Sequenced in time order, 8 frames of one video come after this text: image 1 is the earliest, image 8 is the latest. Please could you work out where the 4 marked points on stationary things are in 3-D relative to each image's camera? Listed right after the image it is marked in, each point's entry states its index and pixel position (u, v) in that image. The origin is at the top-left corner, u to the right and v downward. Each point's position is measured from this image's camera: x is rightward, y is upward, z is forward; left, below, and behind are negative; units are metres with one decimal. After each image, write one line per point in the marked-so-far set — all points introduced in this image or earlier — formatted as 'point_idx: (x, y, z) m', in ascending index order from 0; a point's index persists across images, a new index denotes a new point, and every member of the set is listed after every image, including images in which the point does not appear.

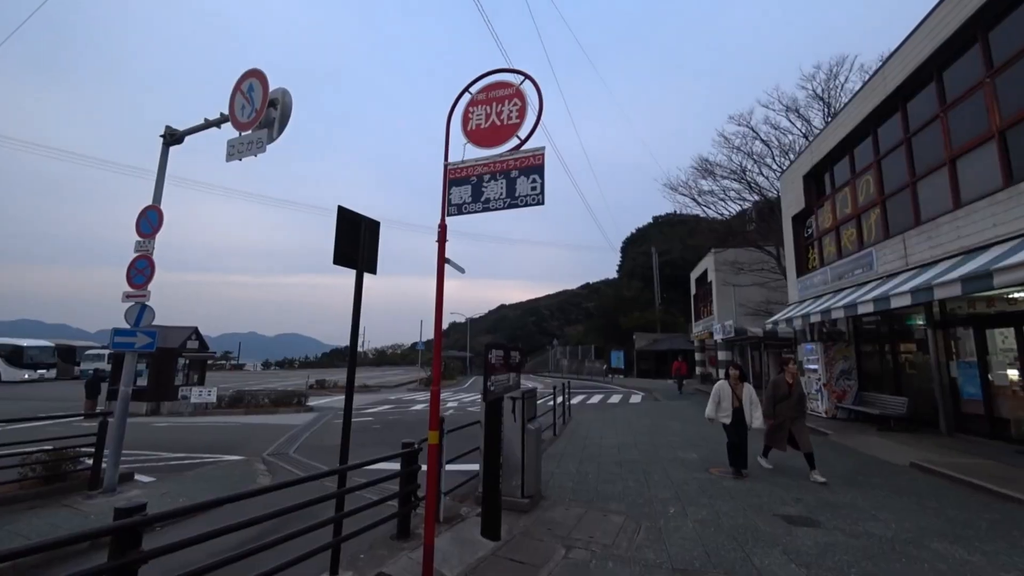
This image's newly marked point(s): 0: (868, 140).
0: (+11.1, +4.5, +13.1) m
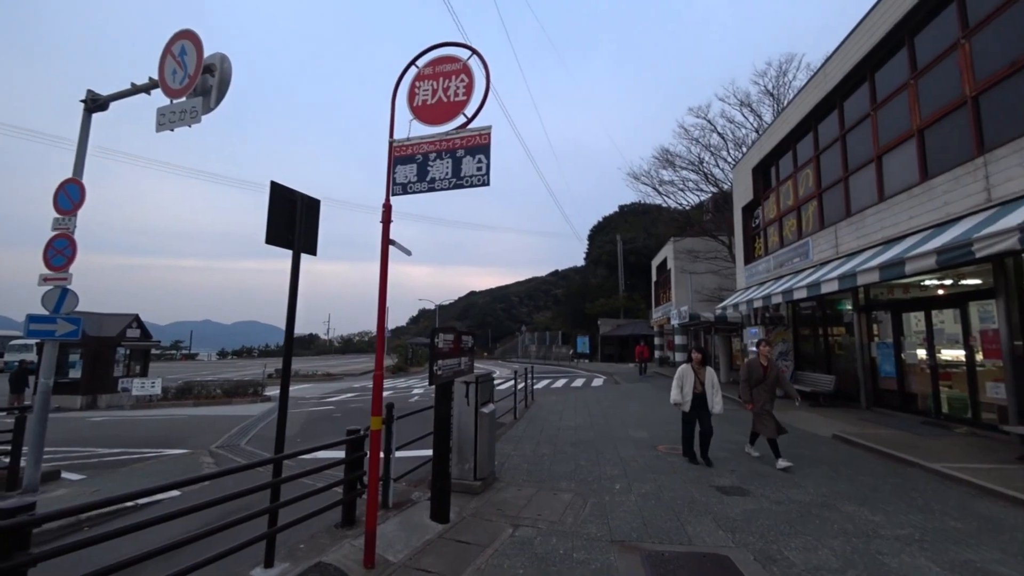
0: (+9.7, +5.0, +13.8) m
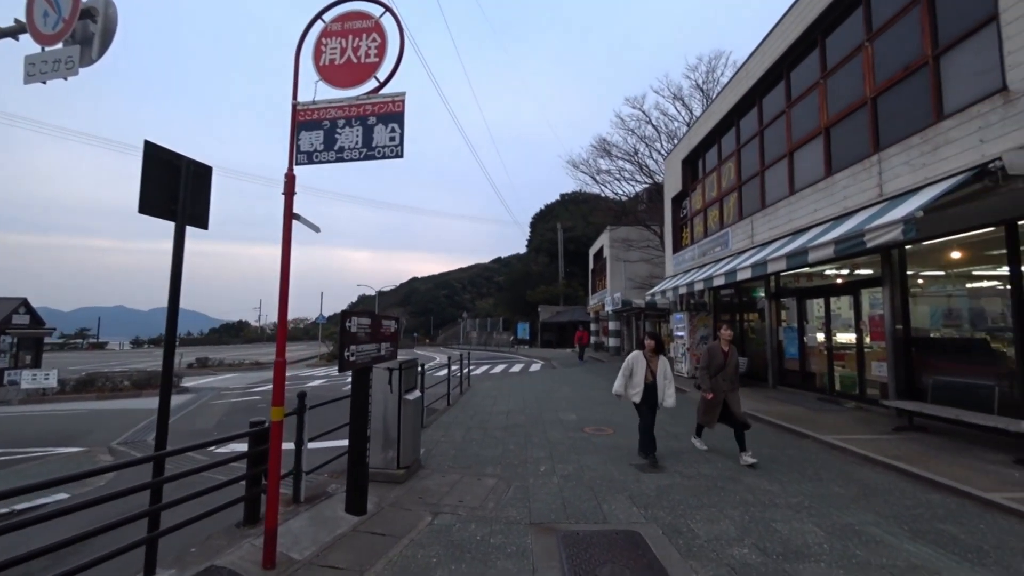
0: (+7.6, +5.4, +14.6) m
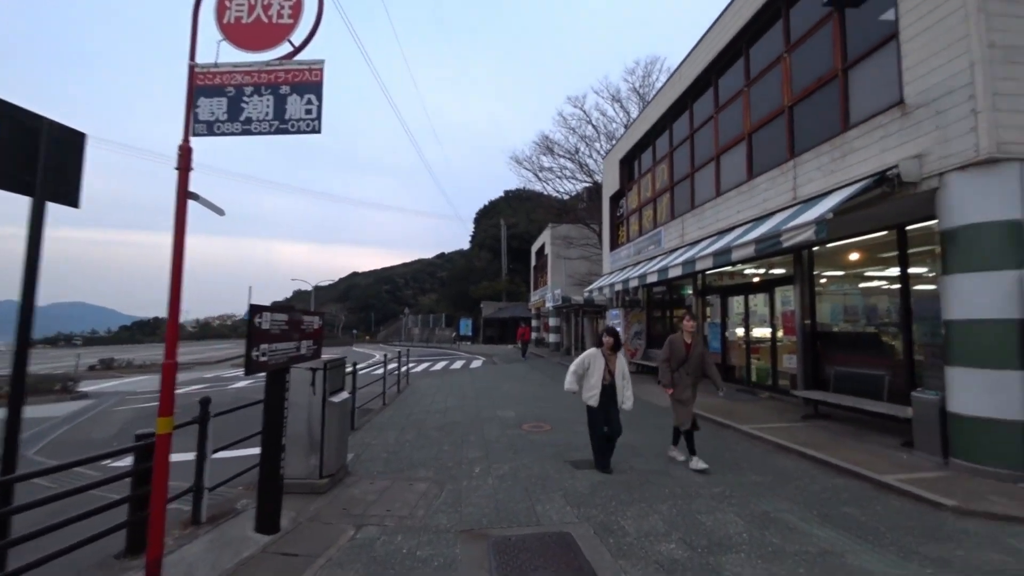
0: (+5.5, +5.5, +15.1) m
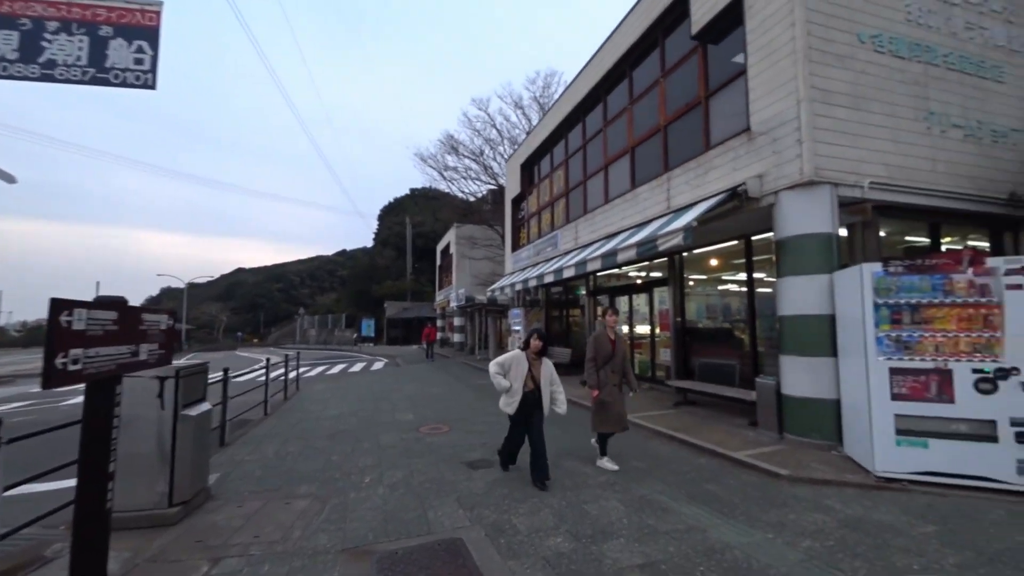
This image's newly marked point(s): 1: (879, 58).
0: (+1.9, +5.5, +15.8) m
1: (+5.6, +3.6, +6.5) m
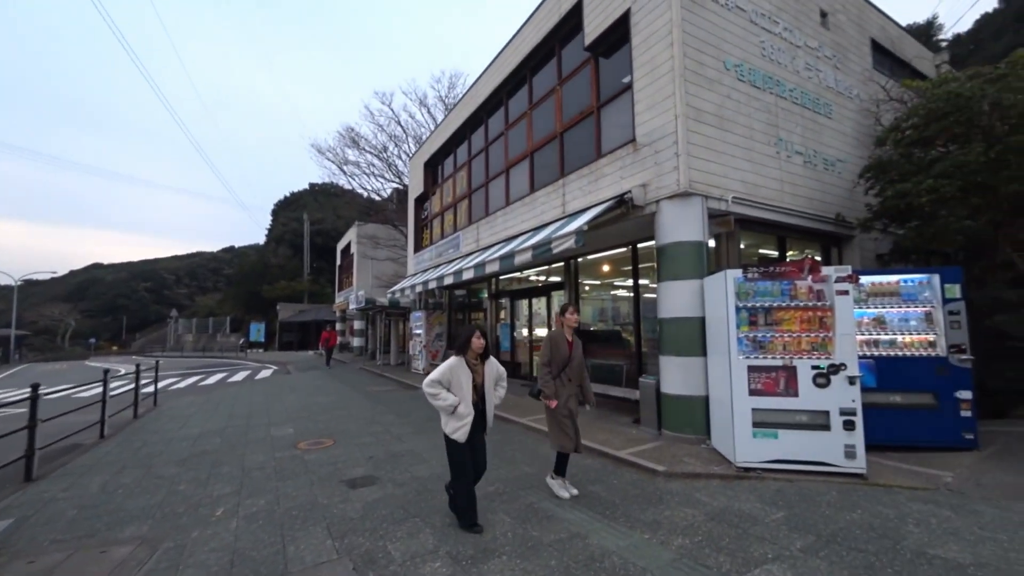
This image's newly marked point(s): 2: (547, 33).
0: (-1.7, +5.4, +15.5) m
1: (+3.9, +3.5, +7.2) m
2: (+0.9, +6.3, +10.4) m
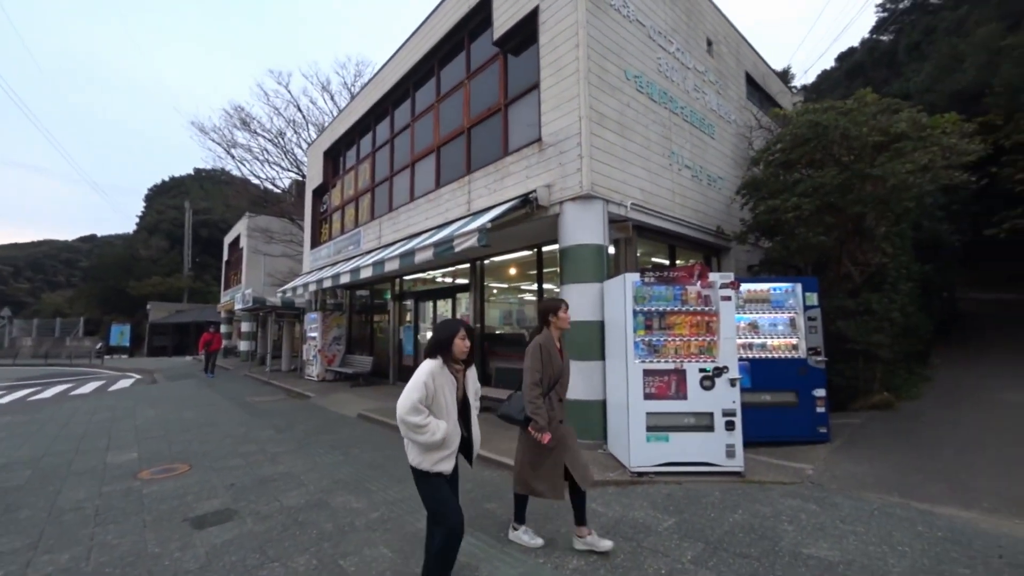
0: (-4.9, +5.4, +14.4) m
1: (+2.3, +3.4, +7.5) m
2: (-1.3, +6.3, +10.0) m
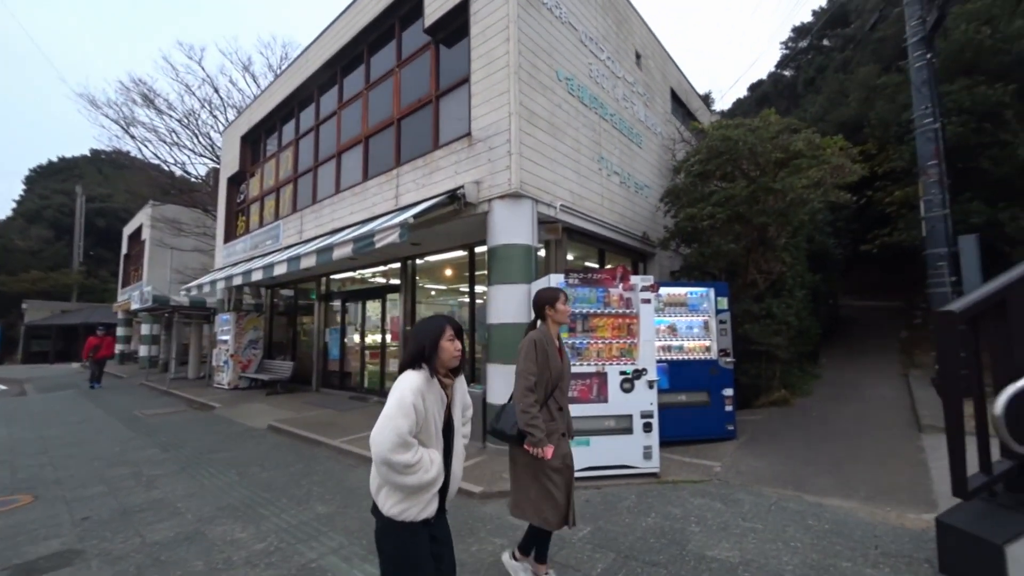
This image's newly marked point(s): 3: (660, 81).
0: (-7.1, +5.5, +13.3) m
1: (+1.0, +3.3, +7.5) m
2: (-2.9, +6.3, +9.5) m
3: (+3.7, +5.2, +10.5) m
